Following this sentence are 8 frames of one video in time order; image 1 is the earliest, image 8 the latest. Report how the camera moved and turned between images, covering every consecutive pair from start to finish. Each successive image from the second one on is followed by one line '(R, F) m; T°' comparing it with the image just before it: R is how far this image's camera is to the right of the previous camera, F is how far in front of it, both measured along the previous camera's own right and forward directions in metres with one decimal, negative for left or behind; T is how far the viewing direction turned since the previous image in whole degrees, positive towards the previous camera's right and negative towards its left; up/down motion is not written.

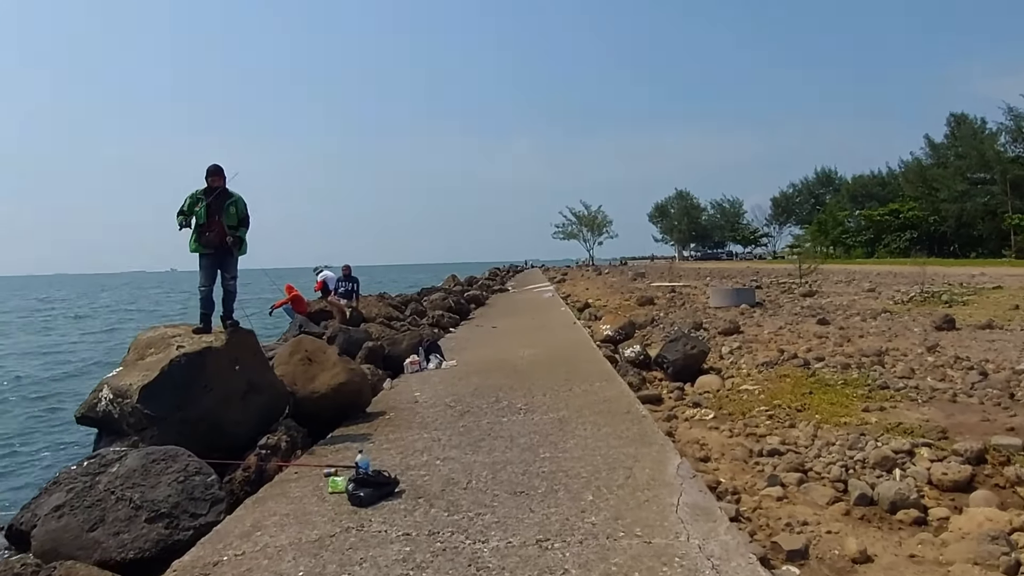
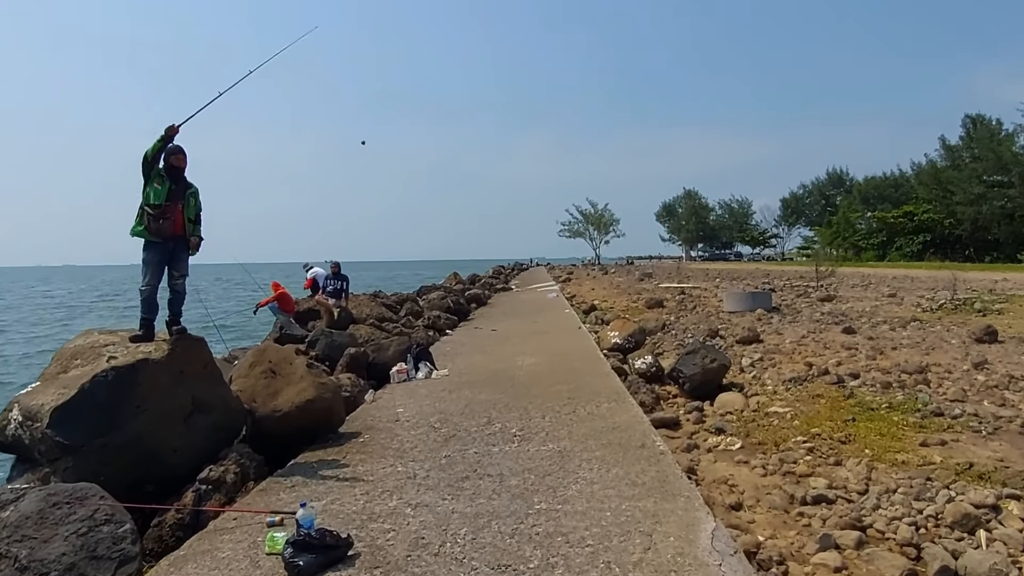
(+0.1, +1.0) m; 0°
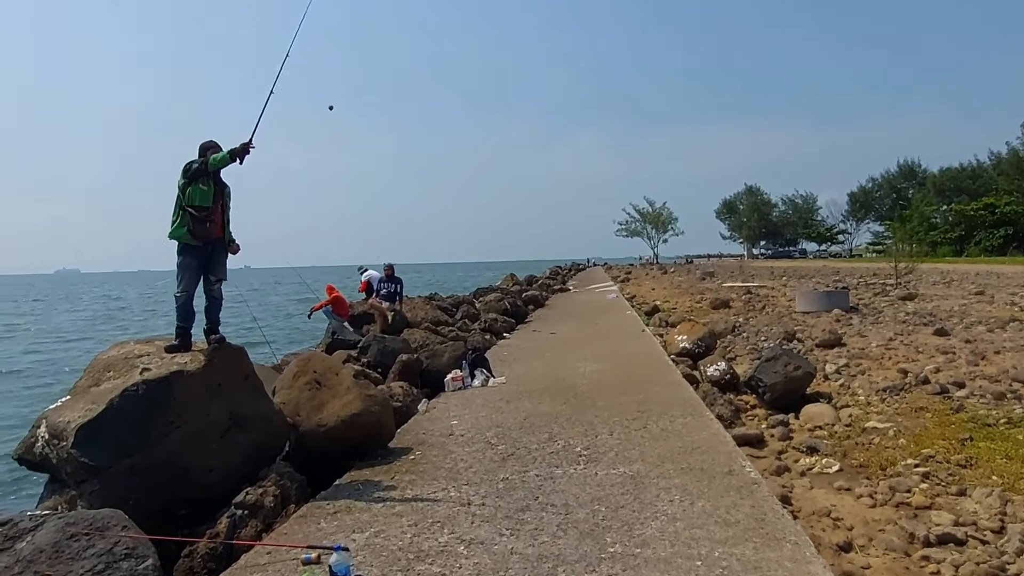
(0.0, +0.6) m; -5°
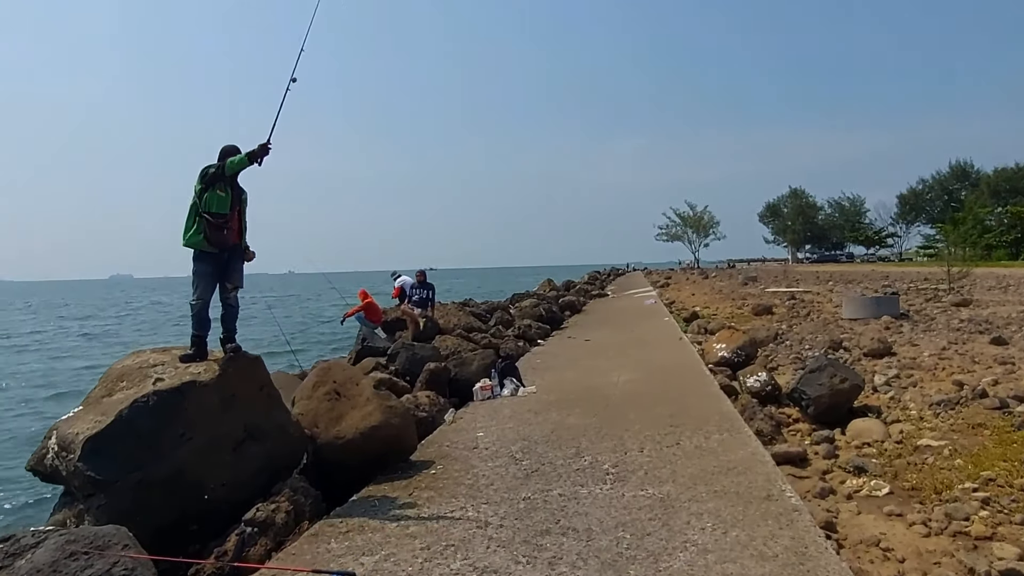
(+0.1, +0.2) m; -3°
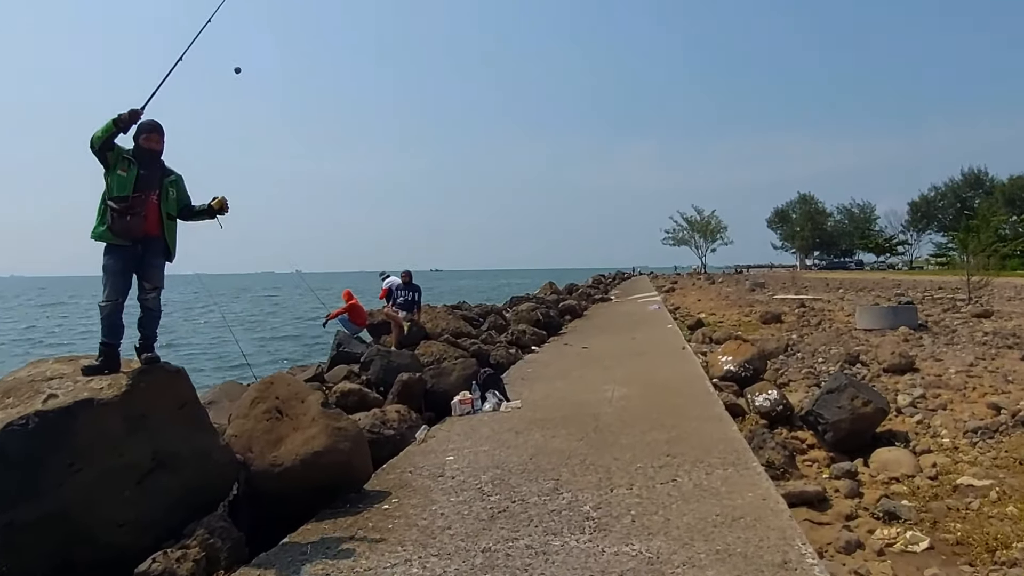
(+0.2, +0.8) m; -1°
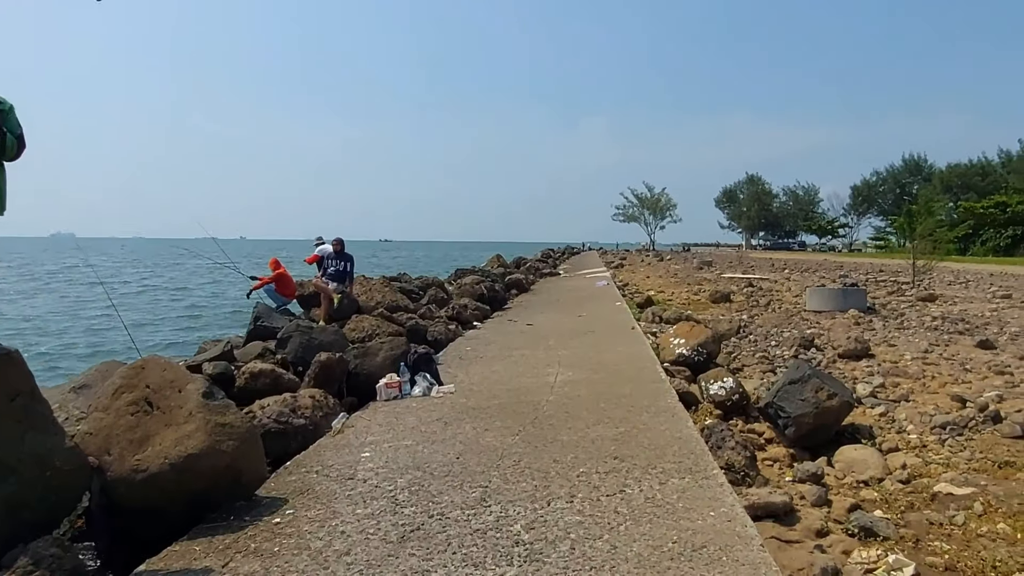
(+0.1, +0.8) m; +4°
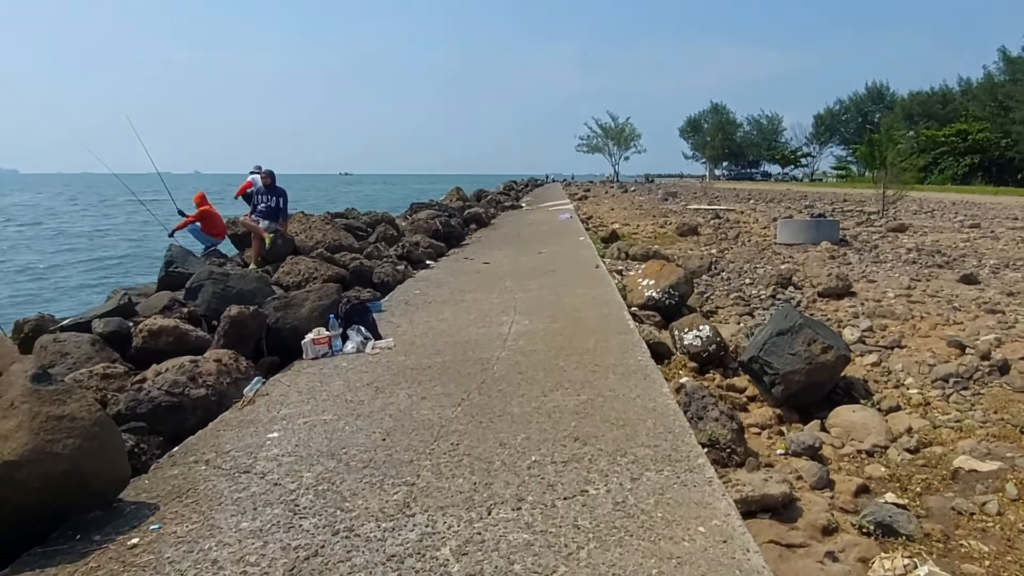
(+0.2, +0.9) m; +3°
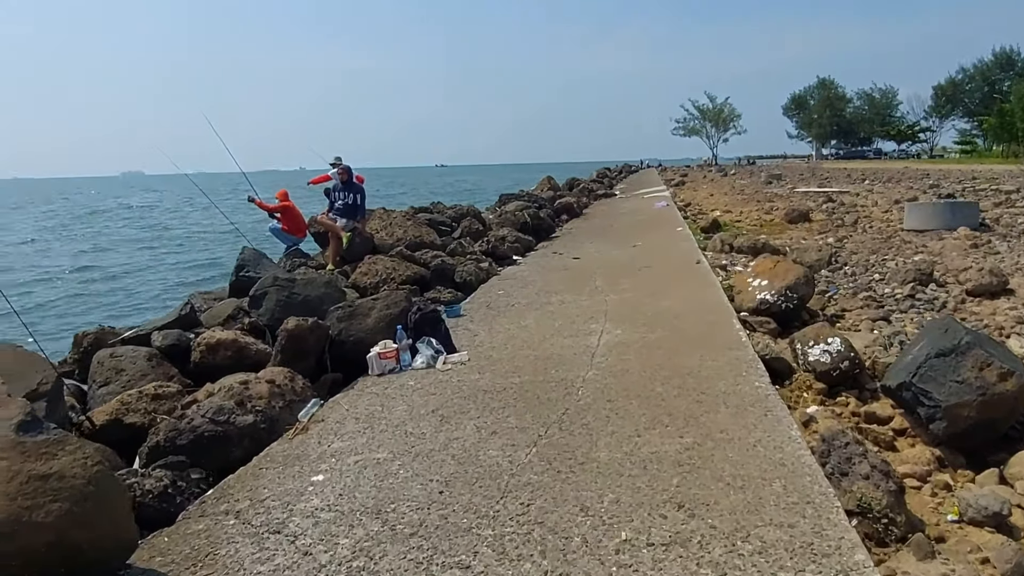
(0.0, +0.7) m; -8°
